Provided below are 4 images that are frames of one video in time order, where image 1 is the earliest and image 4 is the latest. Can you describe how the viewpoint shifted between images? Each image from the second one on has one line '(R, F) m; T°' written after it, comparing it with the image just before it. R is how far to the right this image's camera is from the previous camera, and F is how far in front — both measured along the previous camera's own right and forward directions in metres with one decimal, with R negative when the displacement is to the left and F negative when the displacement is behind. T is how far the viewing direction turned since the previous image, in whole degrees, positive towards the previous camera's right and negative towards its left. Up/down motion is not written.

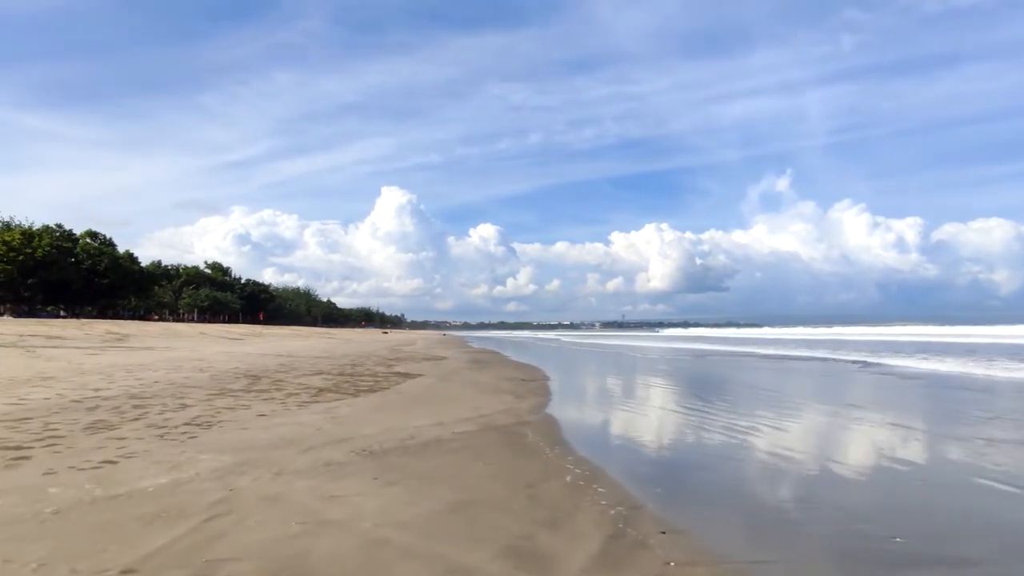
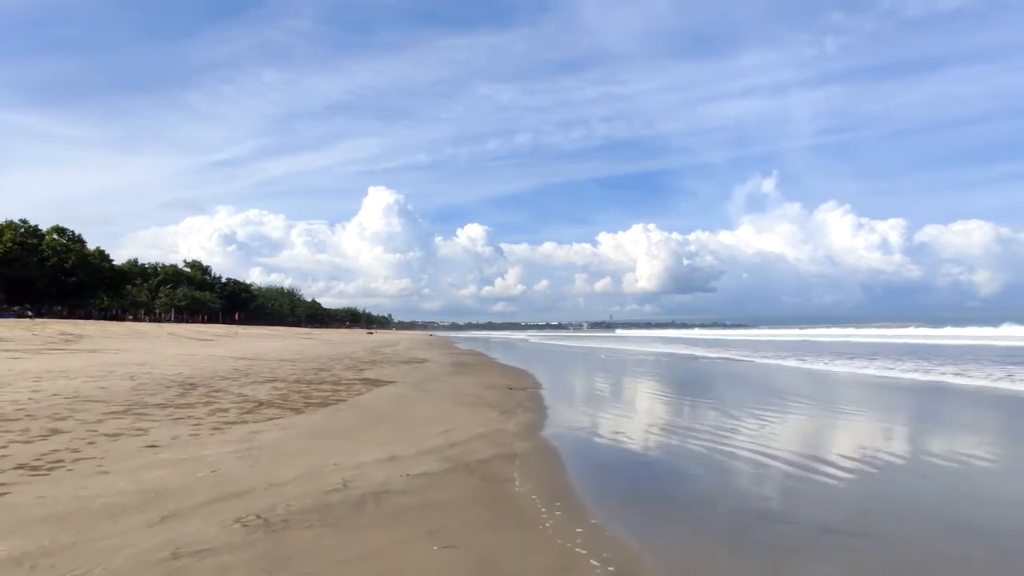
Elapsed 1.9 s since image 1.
(+0.1, +2.1) m; +1°
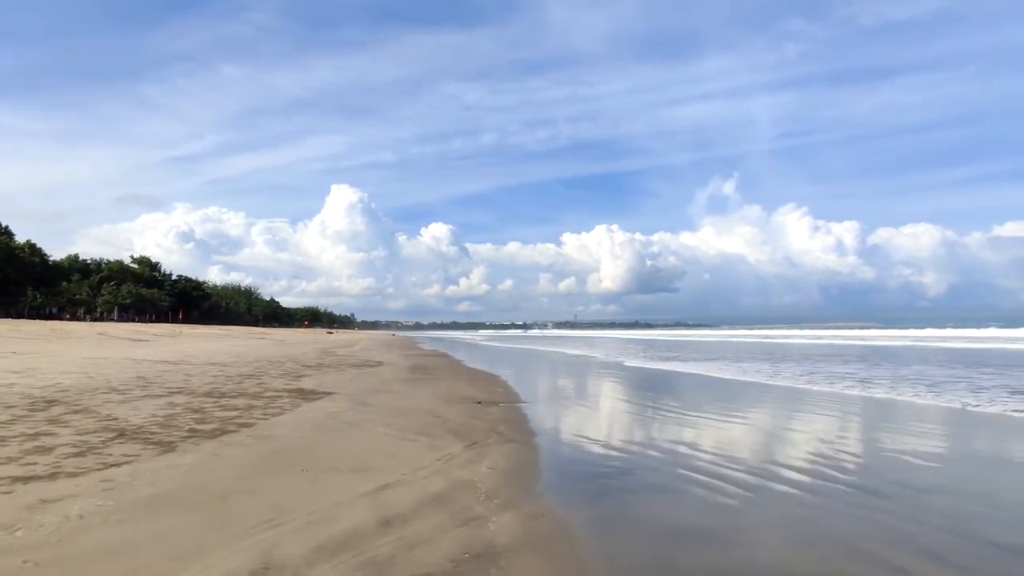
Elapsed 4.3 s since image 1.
(-0.1, +2.8) m; +3°
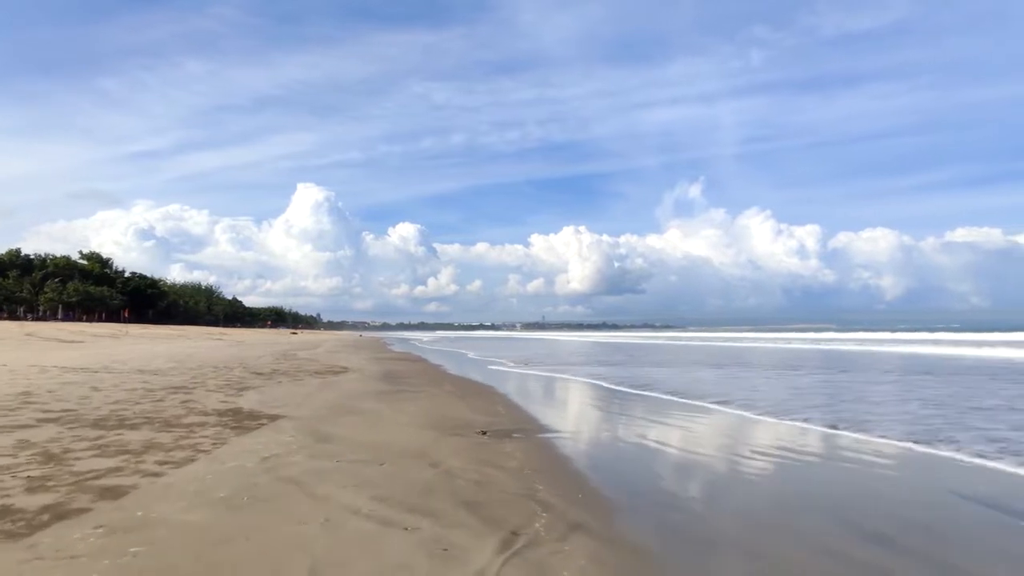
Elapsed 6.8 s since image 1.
(-0.6, +3.1) m; +3°
